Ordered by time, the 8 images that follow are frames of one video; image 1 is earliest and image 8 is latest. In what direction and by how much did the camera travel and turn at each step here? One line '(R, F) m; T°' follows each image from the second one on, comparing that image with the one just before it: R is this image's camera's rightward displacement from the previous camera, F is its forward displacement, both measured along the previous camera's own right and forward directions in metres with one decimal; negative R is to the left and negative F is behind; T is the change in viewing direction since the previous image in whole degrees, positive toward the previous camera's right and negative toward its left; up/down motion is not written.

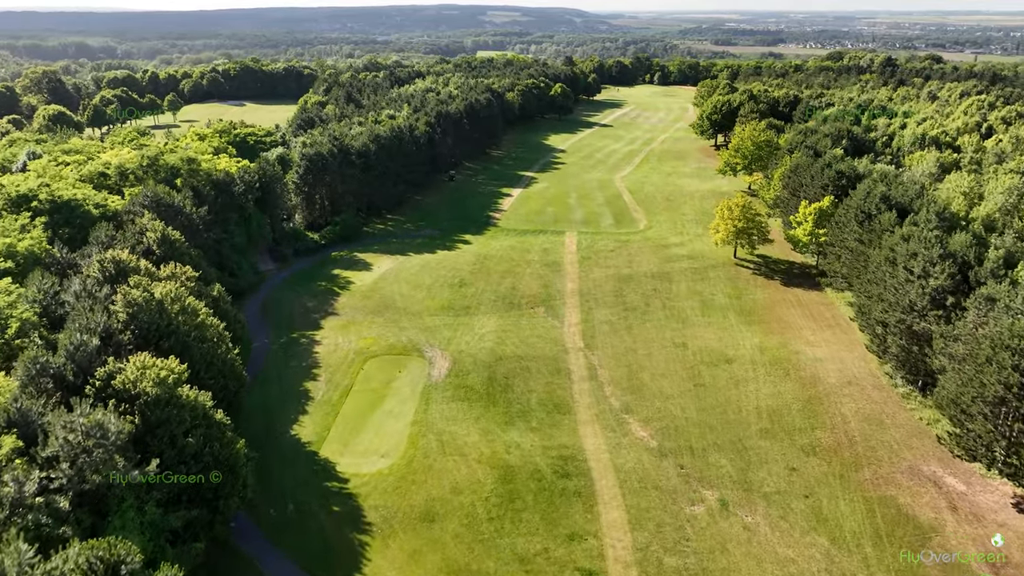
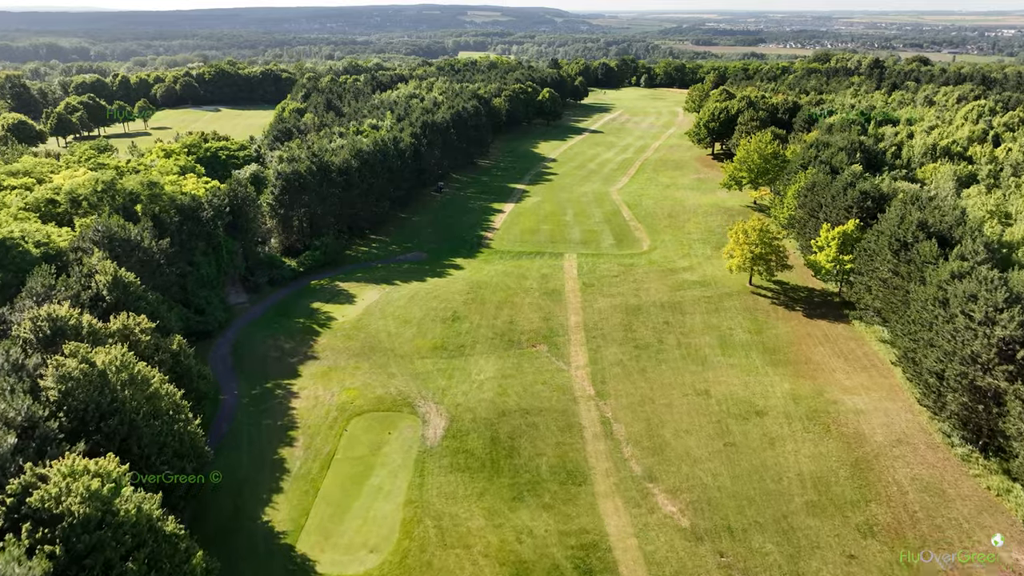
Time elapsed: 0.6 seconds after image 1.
(-1.0, +4.8) m; +1°
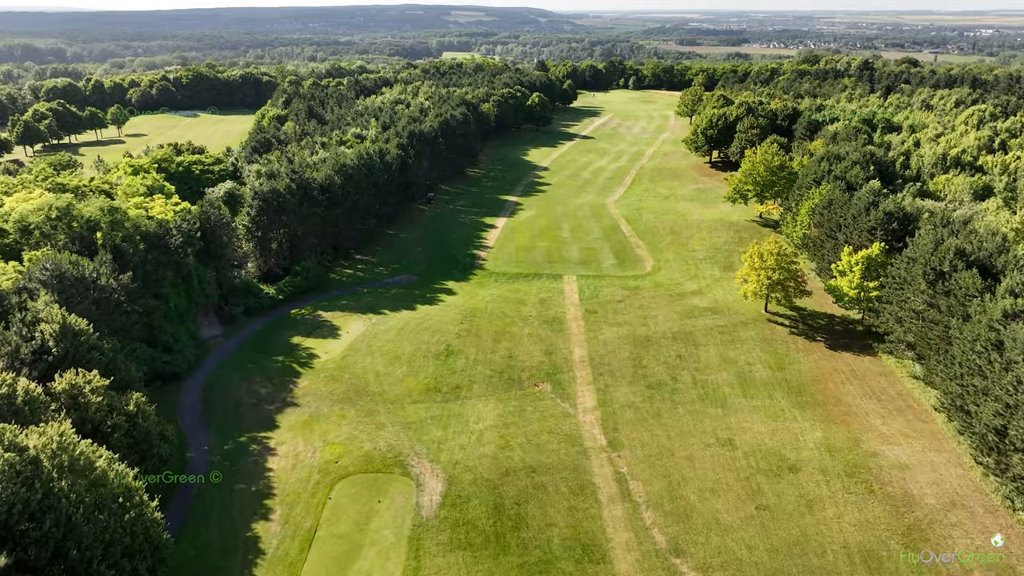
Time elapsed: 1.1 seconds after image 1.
(-0.8, +4.0) m; +1°
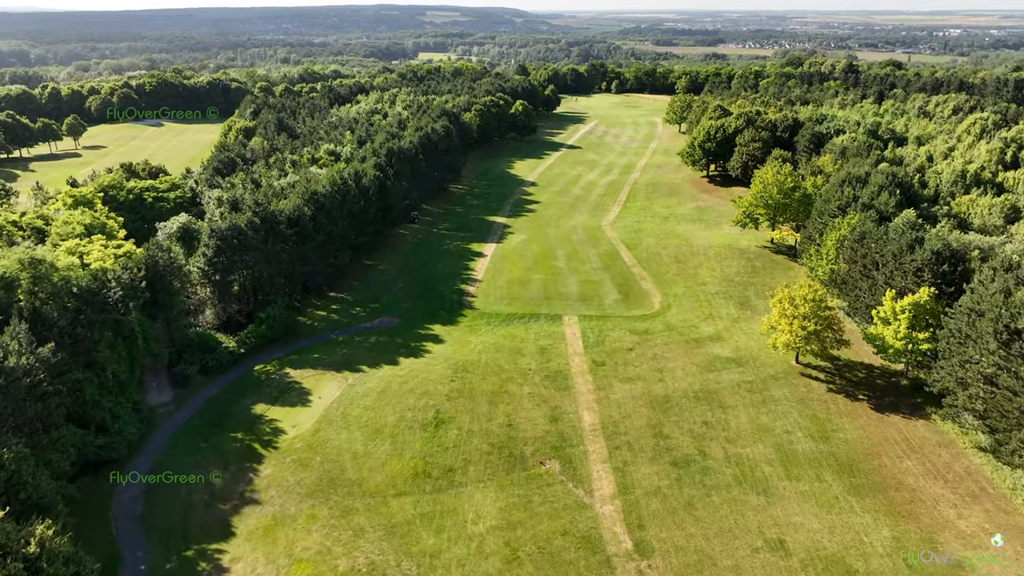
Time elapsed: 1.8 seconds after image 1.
(-1.1, +6.3) m; +2°
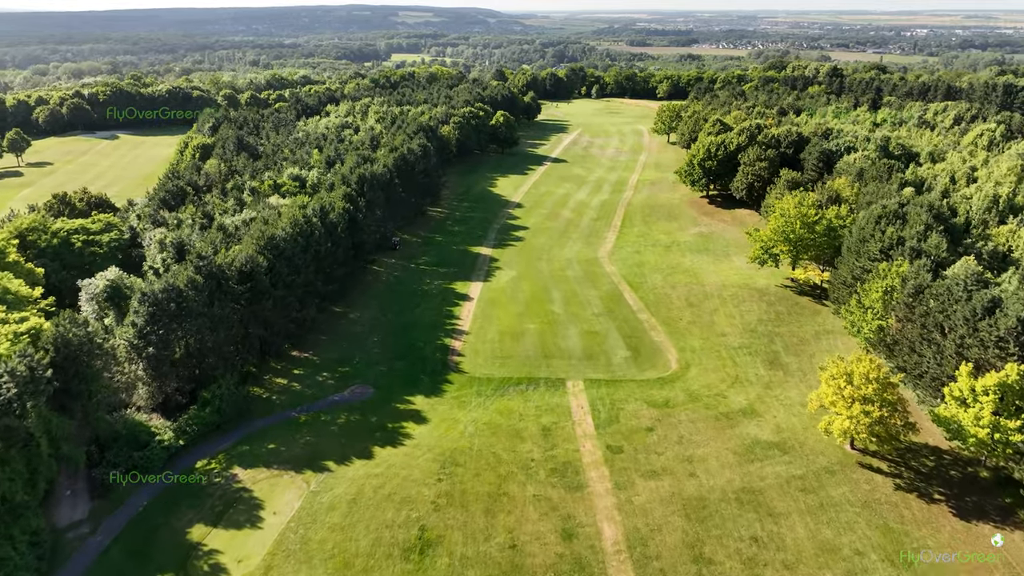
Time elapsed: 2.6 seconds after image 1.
(-1.1, +7.8) m; +2°
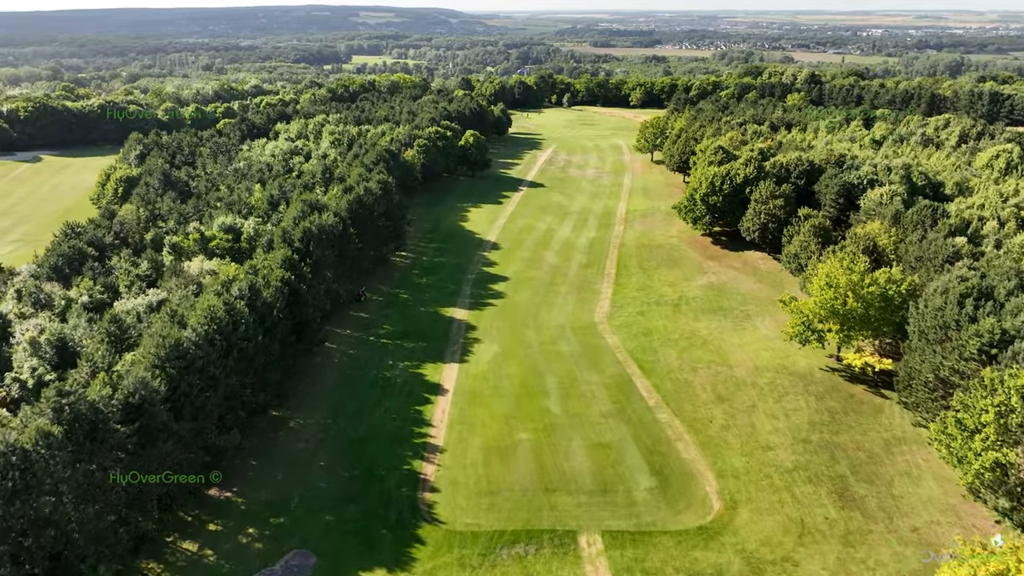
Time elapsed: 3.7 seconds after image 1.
(-1.0, +11.6) m; +3°
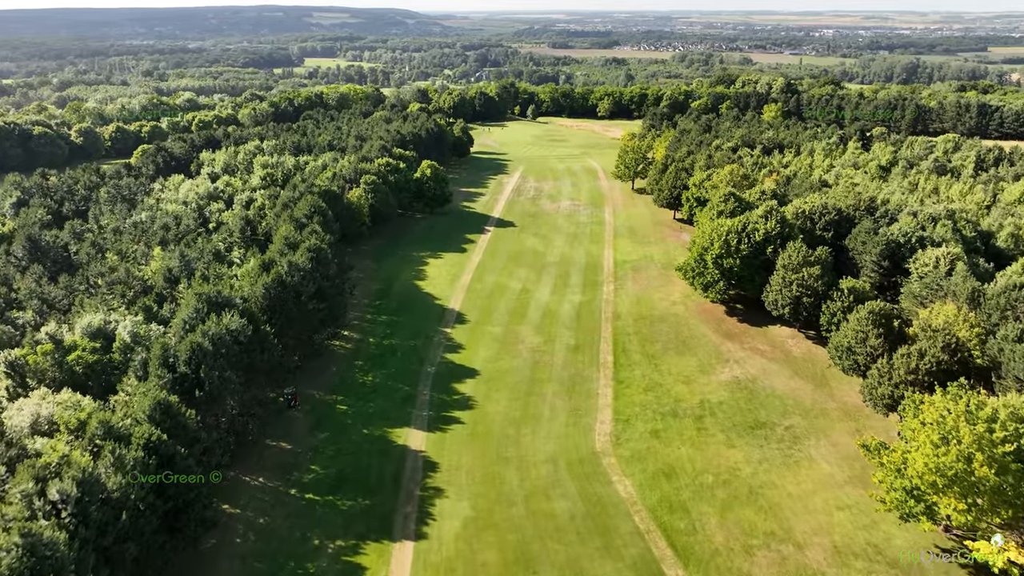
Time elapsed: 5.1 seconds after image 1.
(-0.5, +14.9) m; +3°
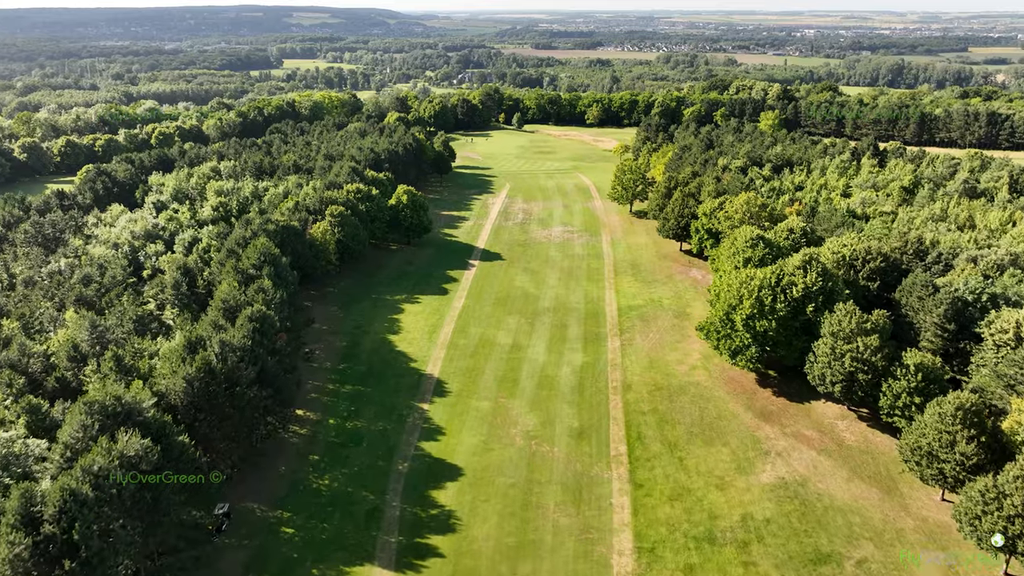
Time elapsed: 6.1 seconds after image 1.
(-0.3, +10.4) m; +1°
